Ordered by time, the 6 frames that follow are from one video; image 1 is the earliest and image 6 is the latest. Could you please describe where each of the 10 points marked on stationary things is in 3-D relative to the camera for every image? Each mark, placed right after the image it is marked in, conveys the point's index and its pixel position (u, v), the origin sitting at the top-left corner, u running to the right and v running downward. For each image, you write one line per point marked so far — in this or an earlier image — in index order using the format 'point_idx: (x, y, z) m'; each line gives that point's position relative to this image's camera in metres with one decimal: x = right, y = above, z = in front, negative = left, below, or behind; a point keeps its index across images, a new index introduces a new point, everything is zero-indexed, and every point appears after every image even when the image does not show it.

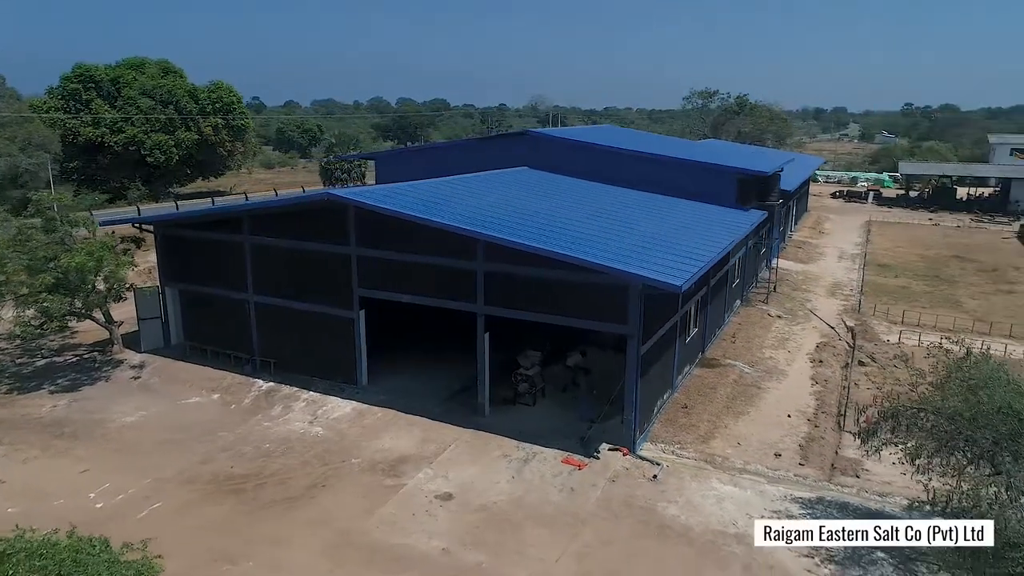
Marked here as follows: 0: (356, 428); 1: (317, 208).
0: (-3.6, -3.2, +15.5) m
1: (-4.8, +2.0, +16.6) m
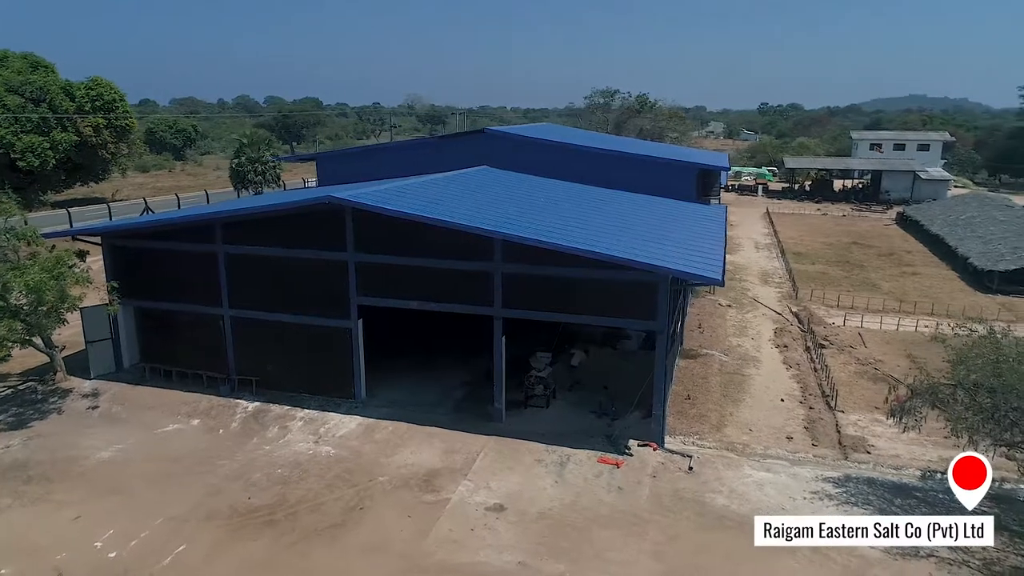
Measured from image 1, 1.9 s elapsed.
0: (-3.1, -3.4, +14.6) m
1: (-4.6, +1.7, +15.5) m
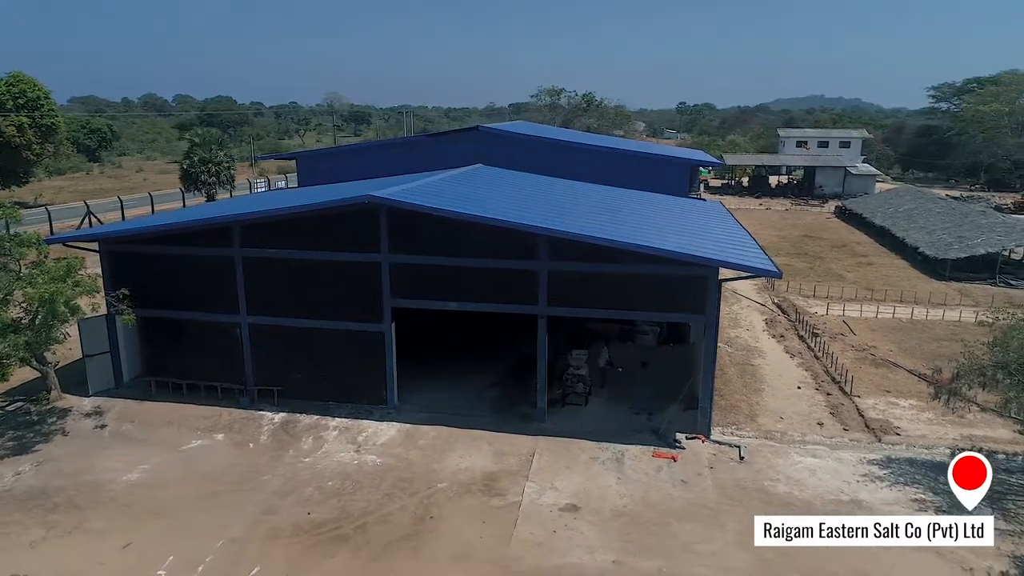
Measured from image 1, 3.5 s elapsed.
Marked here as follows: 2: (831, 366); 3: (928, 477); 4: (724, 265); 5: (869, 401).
0: (-2.0, -3.4, +14.2) m
1: (-3.8, +1.7, +14.8) m
2: (+9.5, -2.3, +20.0) m
3: (+8.2, -3.7, +13.2) m
4: (+4.2, +0.5, +13.3) m
5: (+9.2, -2.9, +17.4) m
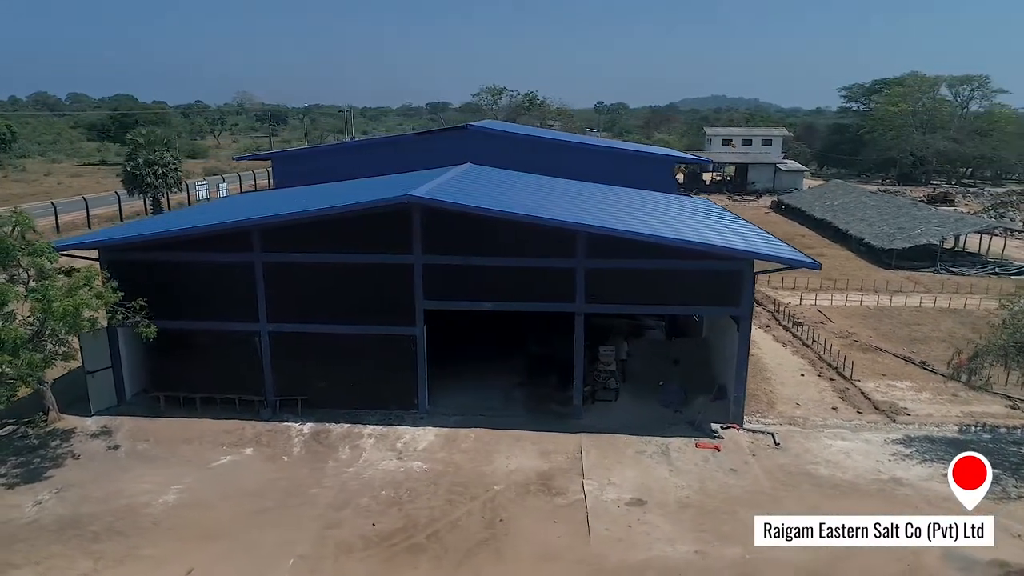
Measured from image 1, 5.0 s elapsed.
0: (-1.1, -3.5, +14.0) m
1: (-3.0, +1.6, +14.4) m
2: (+9.7, -2.0, +21.0) m
3: (+9.2, -3.5, +14.1) m
4: (+5.1, +0.6, +13.8) m
5: (+9.8, -2.6, +18.4) m
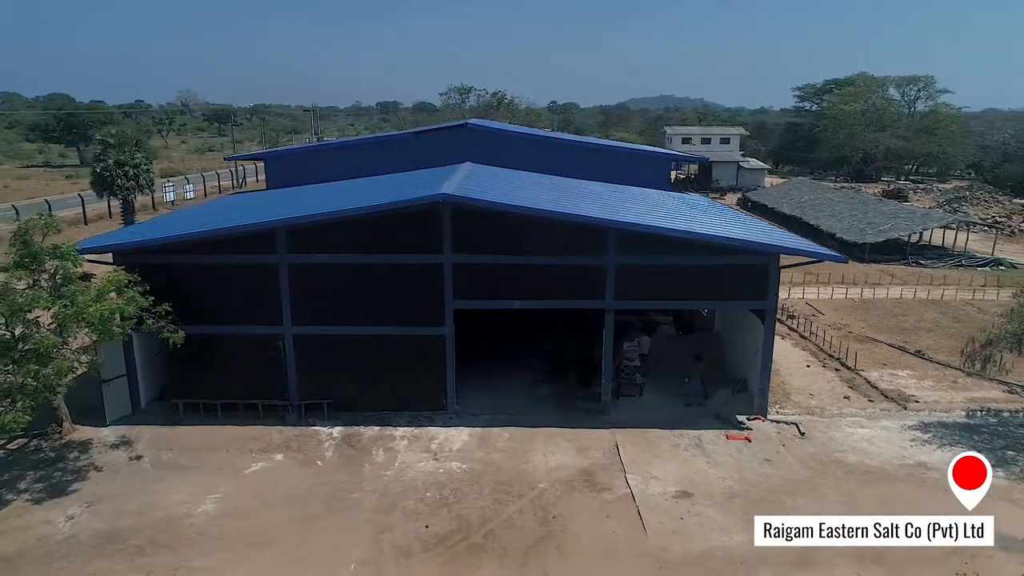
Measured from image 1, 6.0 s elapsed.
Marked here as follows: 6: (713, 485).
0: (-0.3, -3.4, +13.9) m
1: (-2.4, +1.6, +14.3) m
2: (+10.0, -1.8, +21.6) m
3: (+9.9, -3.3, +14.7) m
4: (+5.8, +0.7, +14.1) m
5: (+10.2, -2.4, +19.0) m
6: (+3.8, -3.7, +12.6) m
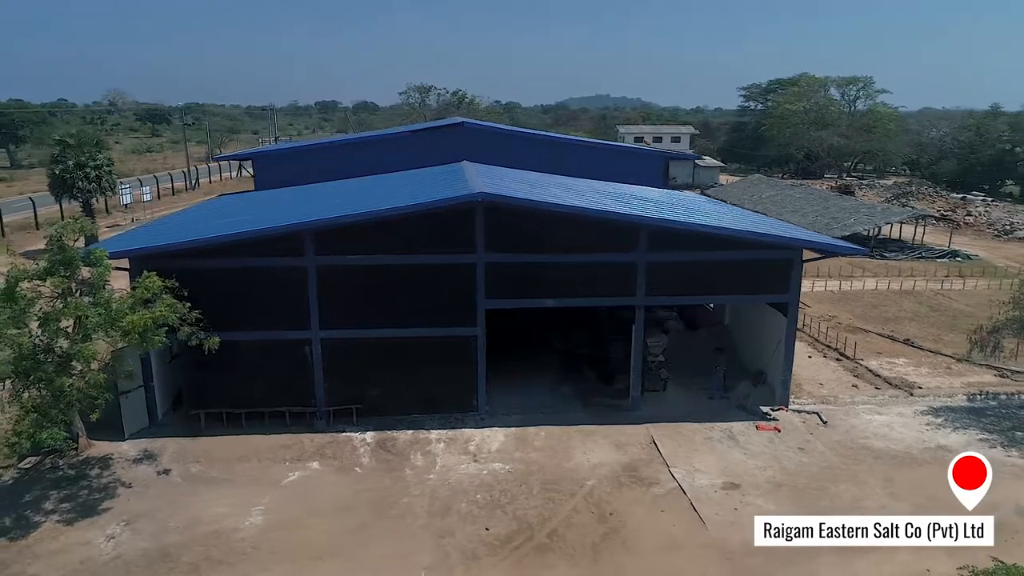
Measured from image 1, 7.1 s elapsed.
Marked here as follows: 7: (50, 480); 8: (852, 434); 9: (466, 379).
0: (+0.5, -3.4, +13.9) m
1: (-1.7, +1.6, +14.1) m
2: (+10.2, -1.6, +22.4) m
3: (+10.7, -3.1, +15.5) m
4: (+6.5, +0.9, +14.6) m
5: (+10.6, -2.2, +19.8) m
6: (+4.7, -3.6, +12.9) m
7: (-8.7, -3.6, +12.7) m
8: (+7.4, -3.2, +14.8) m
9: (-1.1, -2.1, +15.1) m
